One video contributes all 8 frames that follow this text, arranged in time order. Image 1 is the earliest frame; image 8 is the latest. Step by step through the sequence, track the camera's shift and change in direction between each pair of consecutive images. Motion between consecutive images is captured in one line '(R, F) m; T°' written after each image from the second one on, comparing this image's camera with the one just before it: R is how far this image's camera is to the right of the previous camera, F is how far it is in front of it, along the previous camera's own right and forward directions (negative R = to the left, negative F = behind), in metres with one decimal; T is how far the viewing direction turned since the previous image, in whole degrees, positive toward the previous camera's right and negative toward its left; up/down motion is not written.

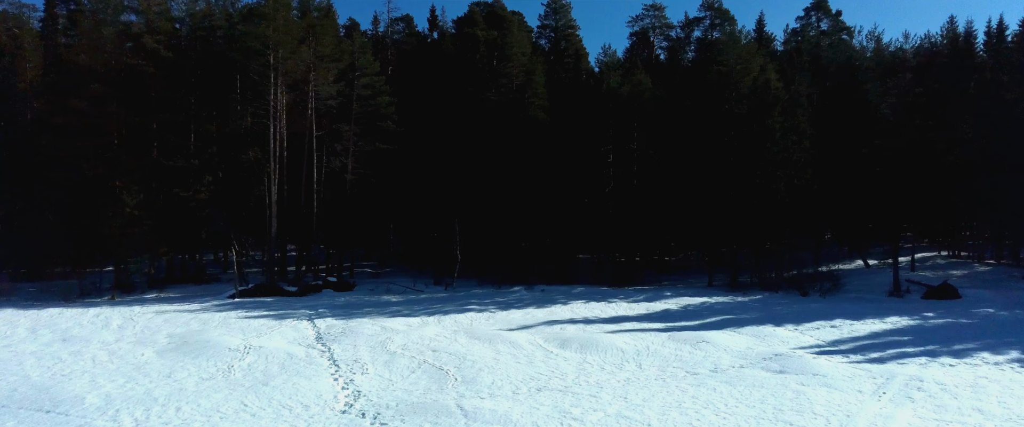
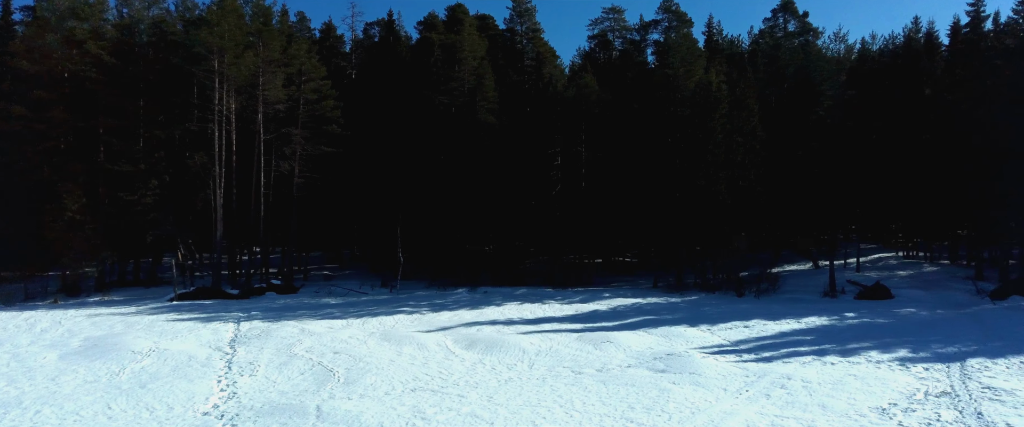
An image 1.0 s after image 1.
(+2.2, -0.3) m; 0°
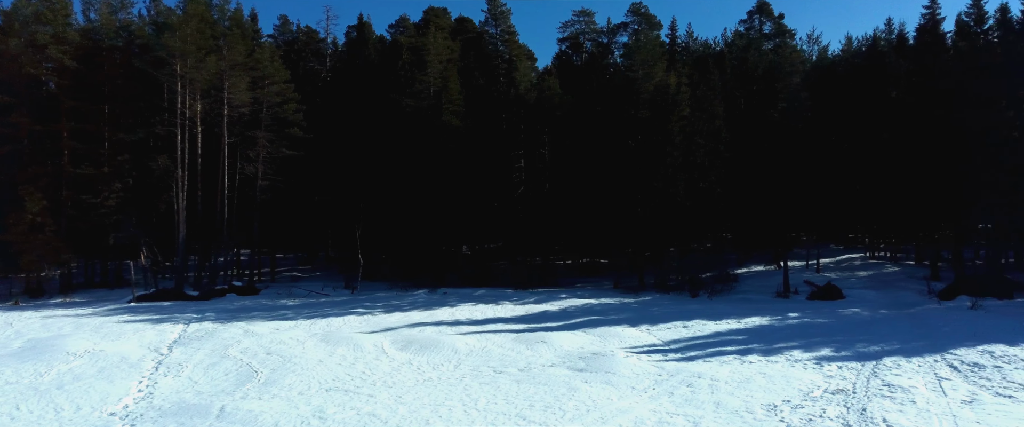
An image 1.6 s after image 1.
(+1.6, -0.3) m; 0°
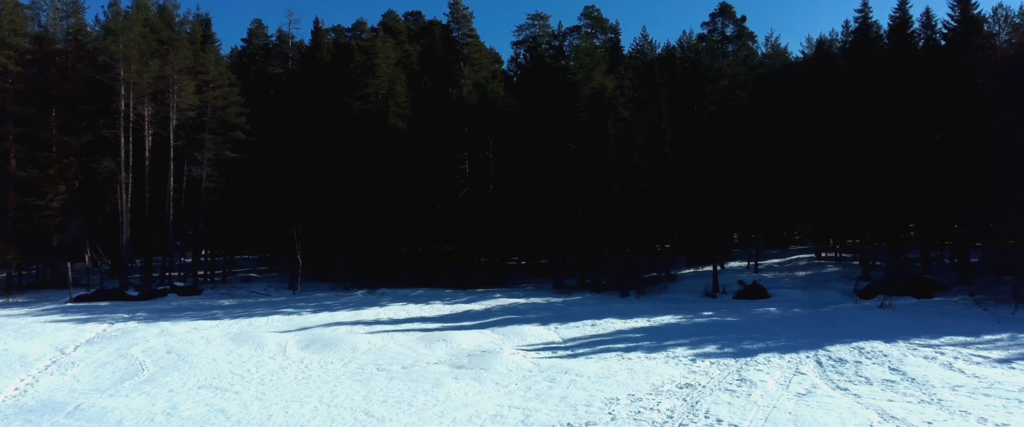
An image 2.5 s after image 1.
(+2.4, -0.5) m; 0°
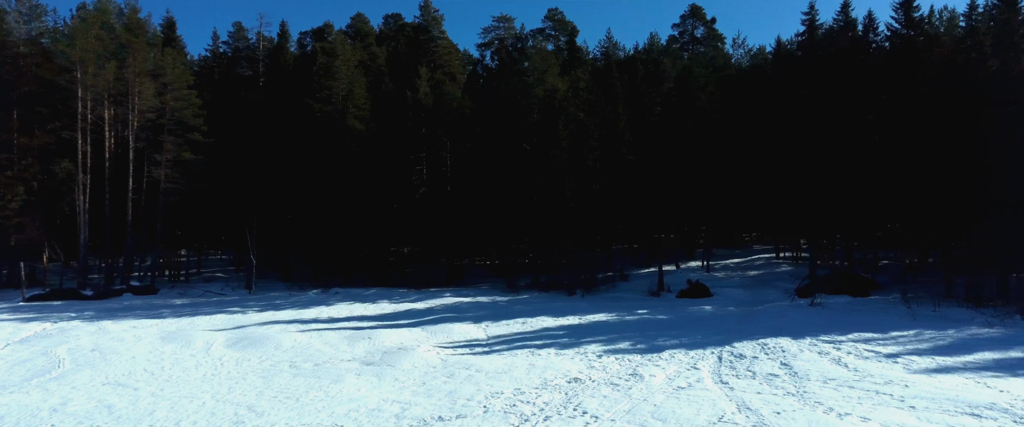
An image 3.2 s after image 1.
(+1.9, -0.4) m; 0°
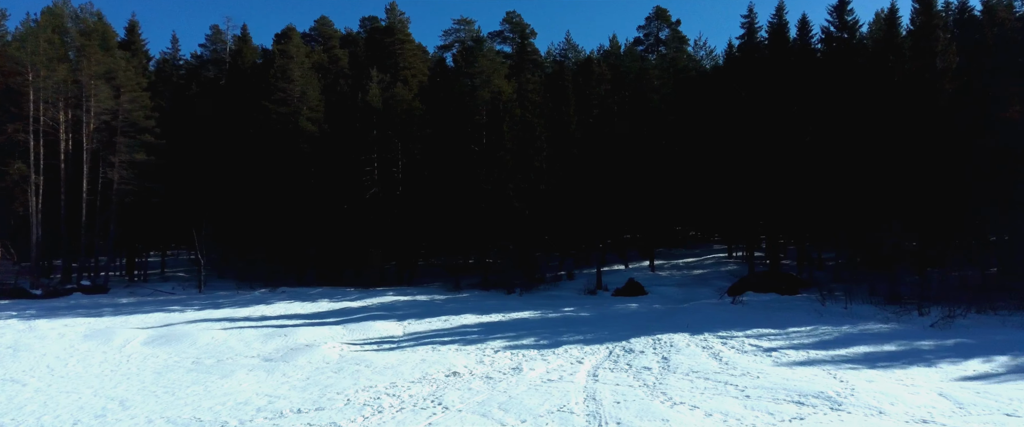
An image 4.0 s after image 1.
(+2.3, -0.5) m; 0°
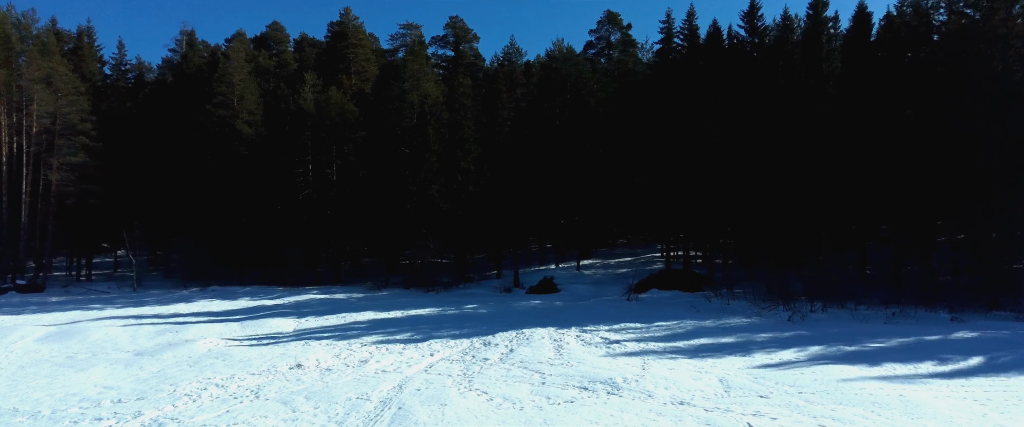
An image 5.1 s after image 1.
(+3.2, -0.7) m; 0°
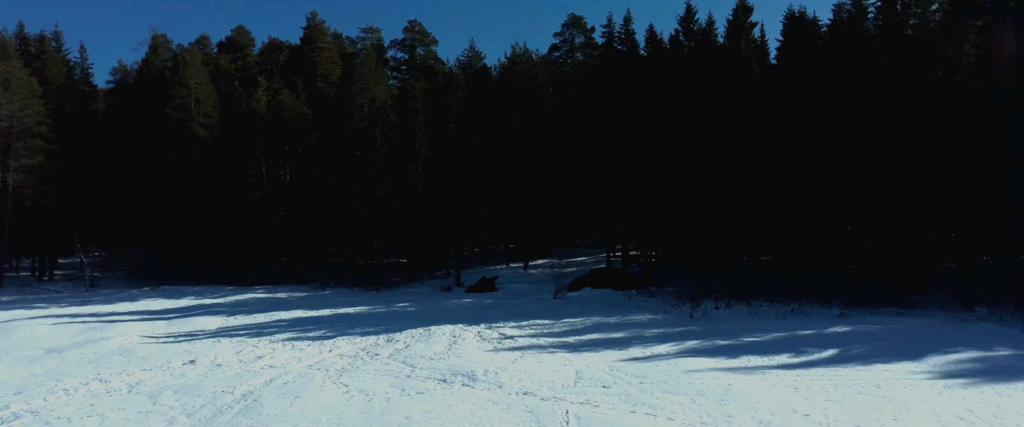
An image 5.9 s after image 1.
(+2.3, -0.5) m; 0°
